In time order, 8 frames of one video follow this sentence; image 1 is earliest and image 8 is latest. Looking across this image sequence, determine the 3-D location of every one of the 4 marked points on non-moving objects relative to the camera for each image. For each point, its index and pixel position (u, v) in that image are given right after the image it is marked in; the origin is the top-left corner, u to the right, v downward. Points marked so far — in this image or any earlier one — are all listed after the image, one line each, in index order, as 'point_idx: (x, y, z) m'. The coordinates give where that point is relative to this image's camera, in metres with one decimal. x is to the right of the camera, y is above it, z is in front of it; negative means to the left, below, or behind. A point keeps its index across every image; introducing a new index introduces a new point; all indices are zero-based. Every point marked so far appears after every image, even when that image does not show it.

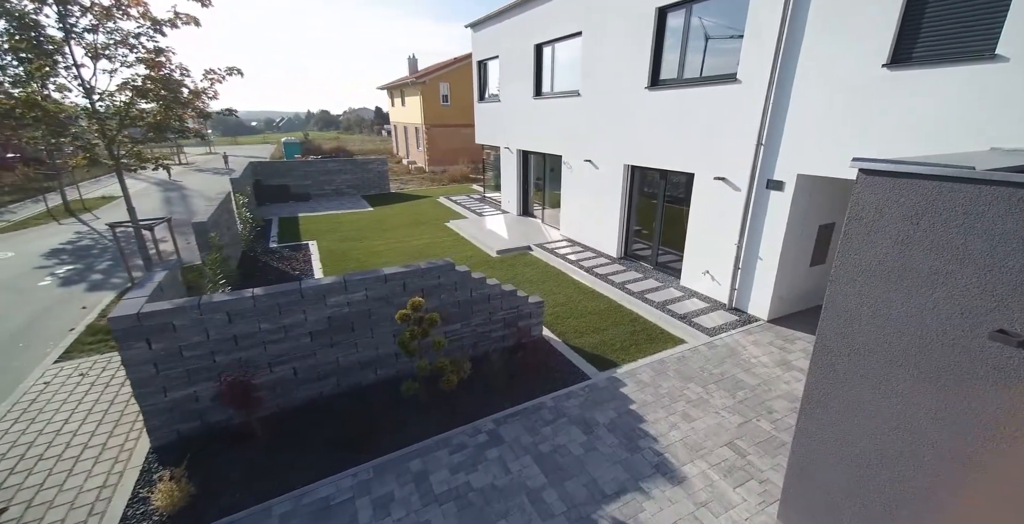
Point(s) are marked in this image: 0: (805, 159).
0: (+3.4, +1.2, +4.9) m
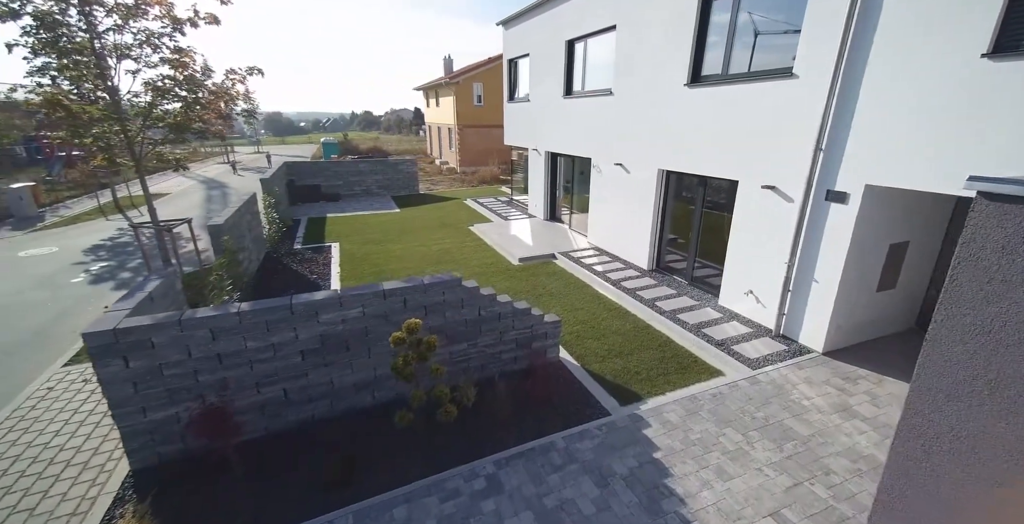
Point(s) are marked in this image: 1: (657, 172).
0: (+3.5, +0.9, +4.1) m
1: (+2.4, +1.5, +7.1) m
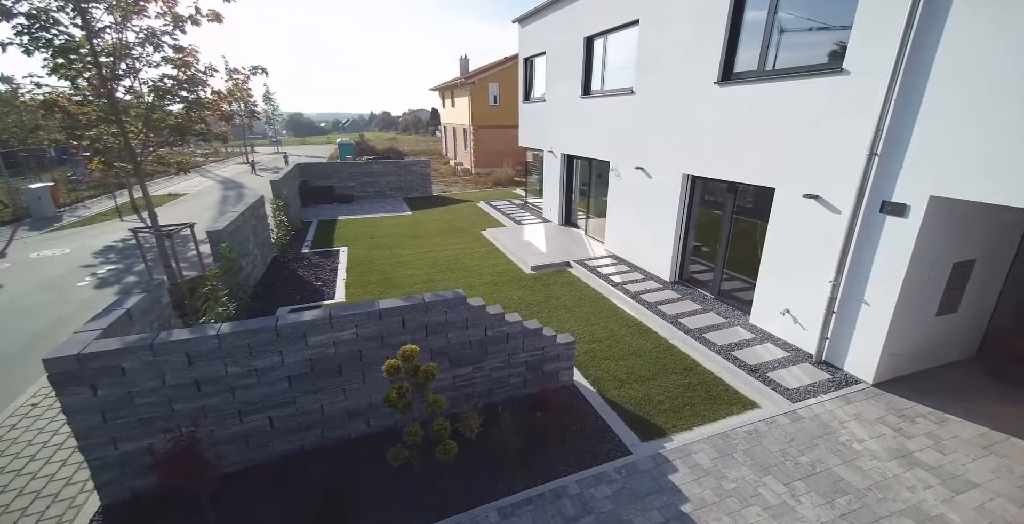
0: (+3.6, +0.7, +3.6) m
1: (+2.6, +1.3, +6.6) m
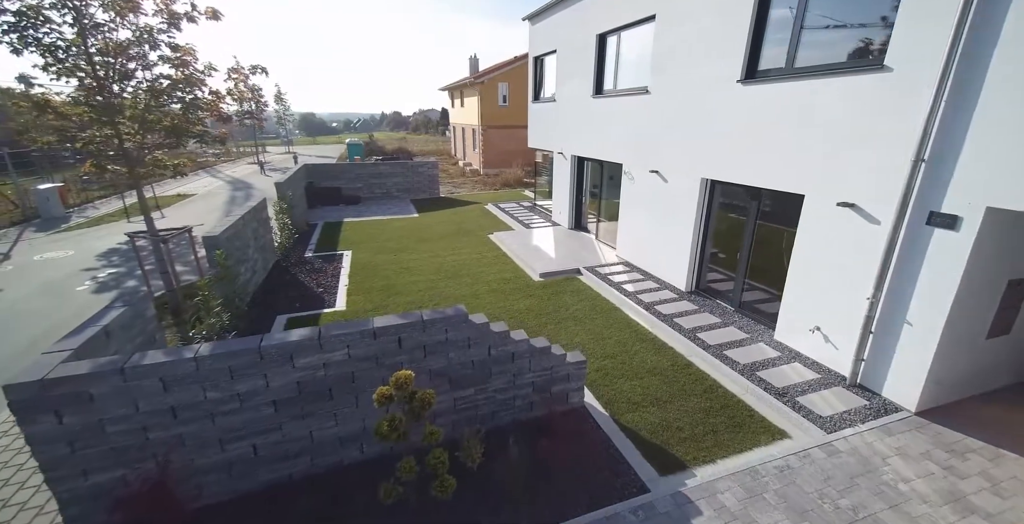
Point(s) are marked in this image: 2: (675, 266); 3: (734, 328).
0: (+3.7, +0.6, +3.2) m
1: (+2.8, +1.2, +6.2) m
2: (+2.7, -0.1, +7.0) m
3: (+3.0, -0.9, +5.6) m
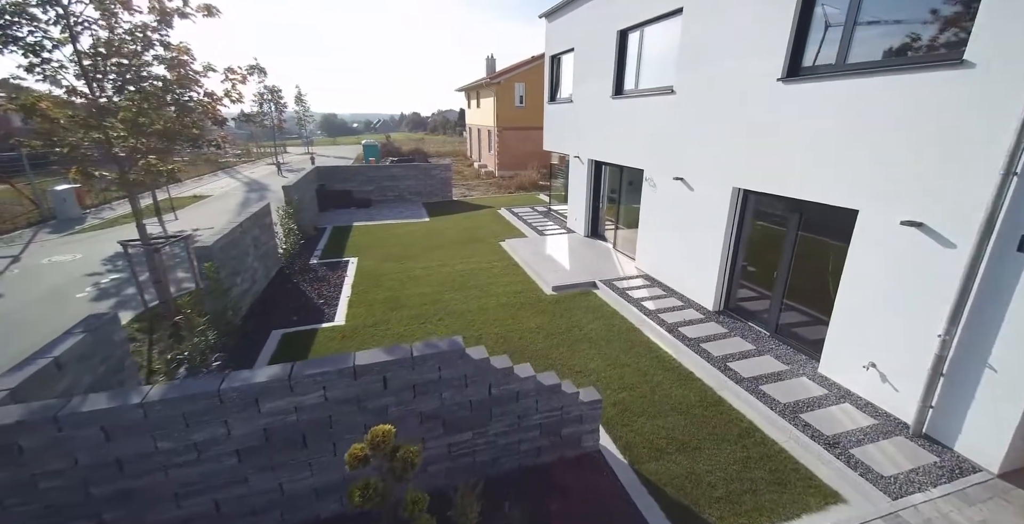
0: (+3.7, +0.3, +2.6) m
1: (+2.9, +0.9, +5.6) m
2: (+2.8, -0.3, +6.4) m
3: (+3.1, -1.1, +5.0) m
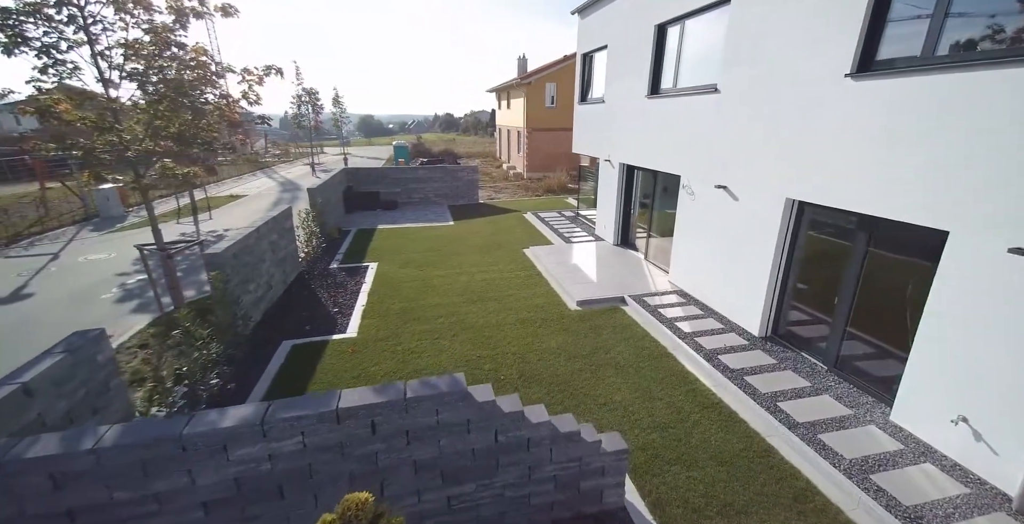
0: (+3.7, +0.1, +1.8) m
1: (+3.2, +0.7, +4.9) m
2: (+3.1, -0.5, +5.7) m
3: (+3.2, -1.4, +4.3) m
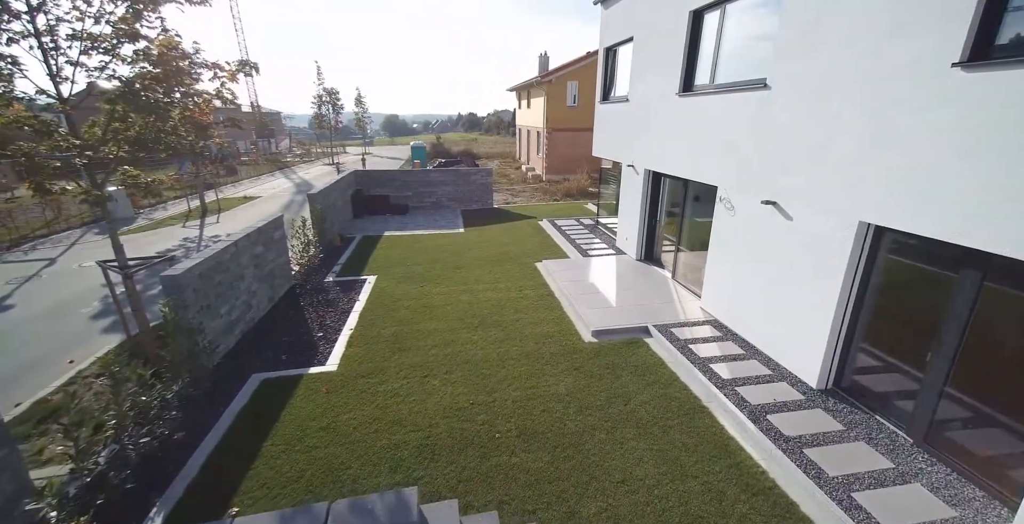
0: (+3.6, -0.3, +0.8) m
1: (+3.2, +0.3, +3.9) m
2: (+3.1, -0.9, +4.7) m
3: (+3.2, -1.7, +3.3) m
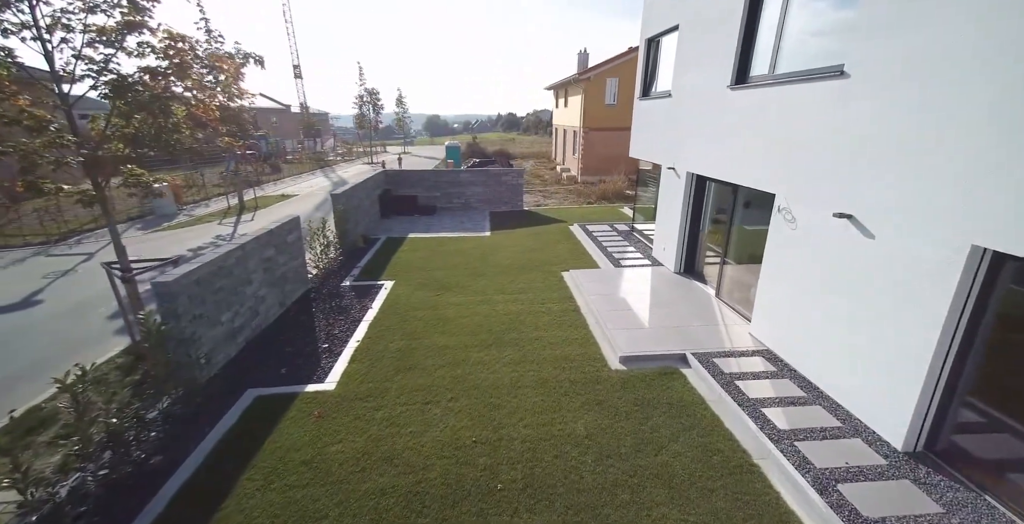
0: (+3.4, -0.6, -0.1) m
1: (+3.2, +0.1, +3.0) m
2: (+3.2, -1.2, +3.8) m
3: (+3.1, -2.0, +2.4) m
